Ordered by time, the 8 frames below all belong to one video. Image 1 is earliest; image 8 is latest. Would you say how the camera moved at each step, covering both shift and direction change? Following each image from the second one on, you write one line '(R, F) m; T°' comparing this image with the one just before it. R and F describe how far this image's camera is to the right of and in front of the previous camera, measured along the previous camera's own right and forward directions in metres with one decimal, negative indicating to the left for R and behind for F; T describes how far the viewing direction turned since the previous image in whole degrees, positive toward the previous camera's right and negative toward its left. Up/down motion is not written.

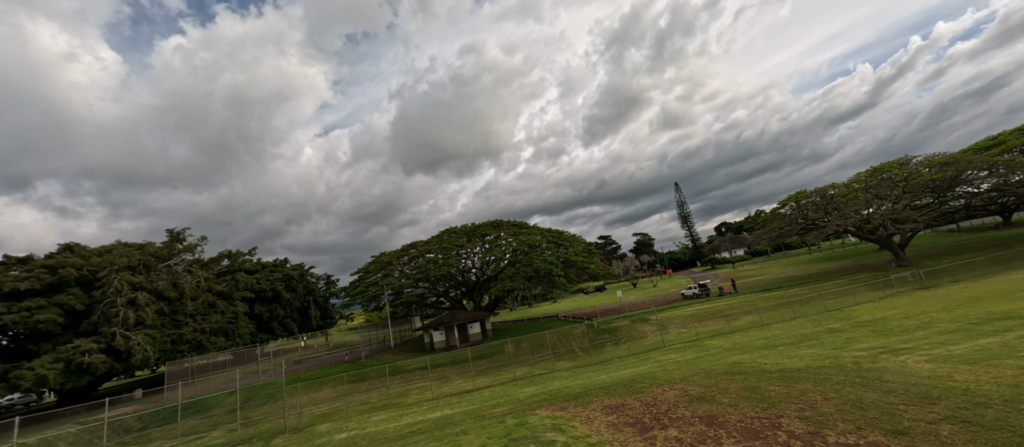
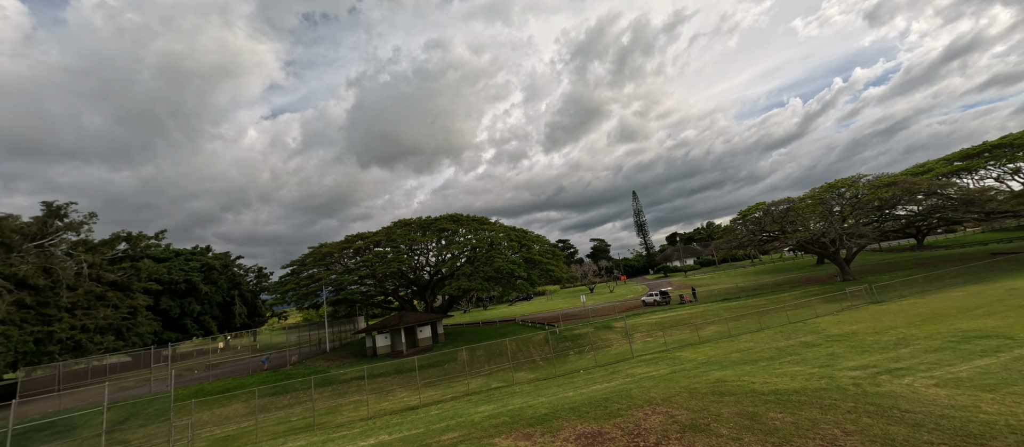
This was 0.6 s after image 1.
(-0.2, +2.7) m; +6°
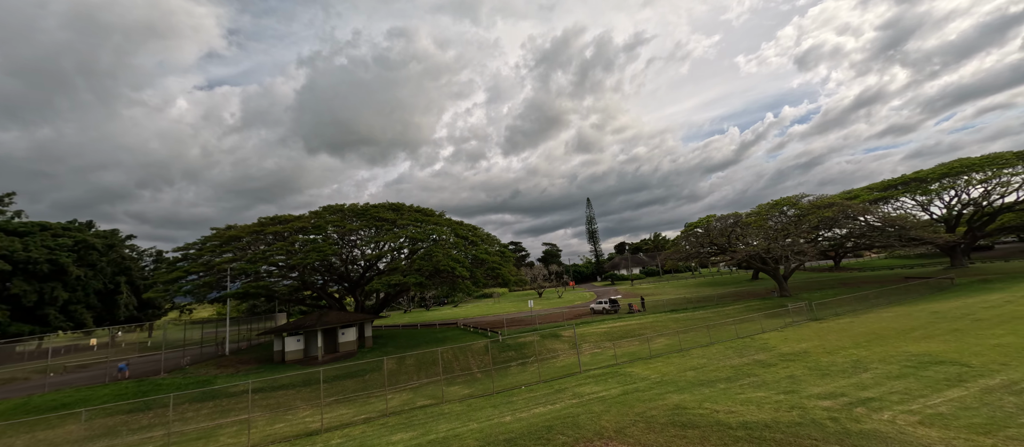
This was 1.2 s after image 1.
(+0.5, +2.6) m; +7°
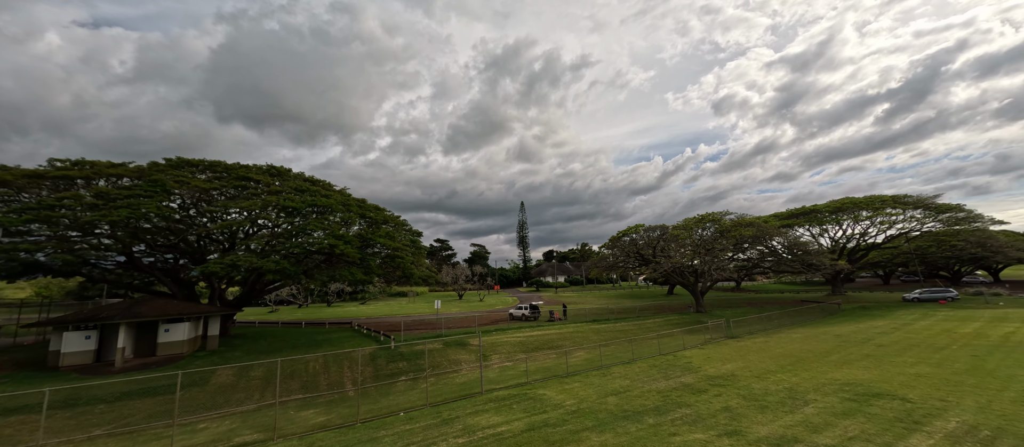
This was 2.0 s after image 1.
(+1.4, +3.9) m; +10°
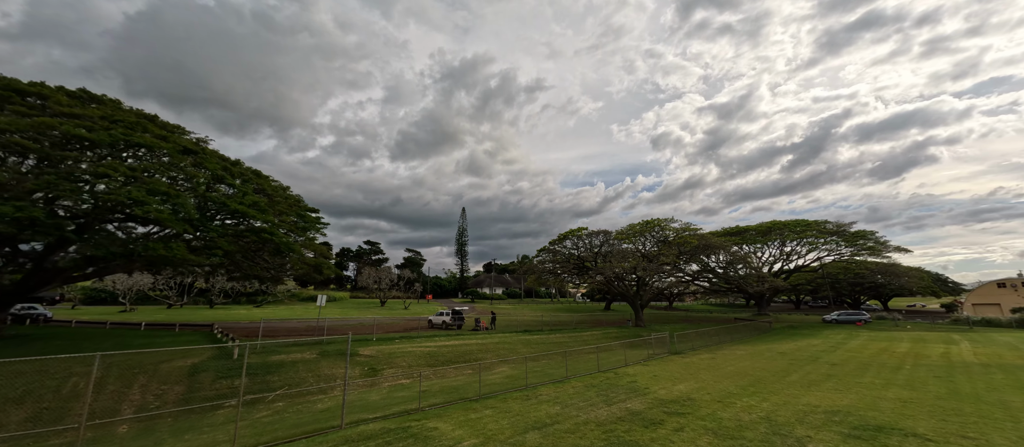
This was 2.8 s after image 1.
(+1.5, +4.7) m; +8°
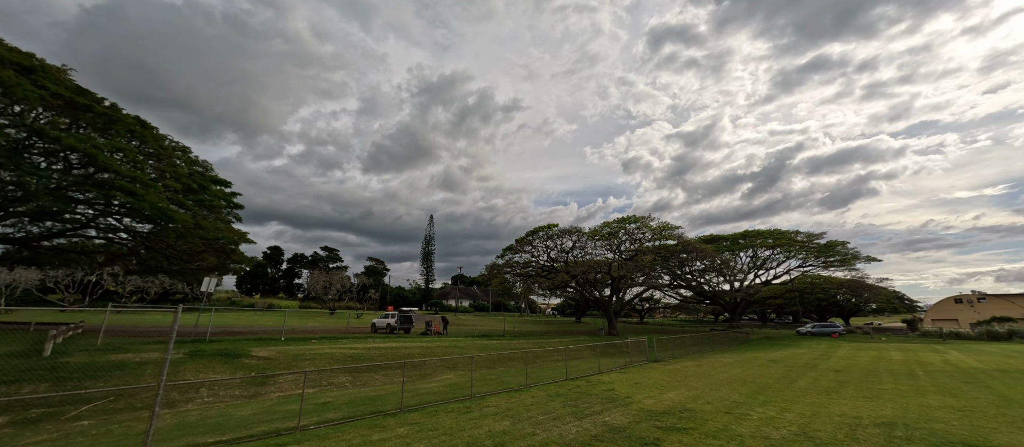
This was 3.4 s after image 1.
(+0.9, +3.7) m; +4°
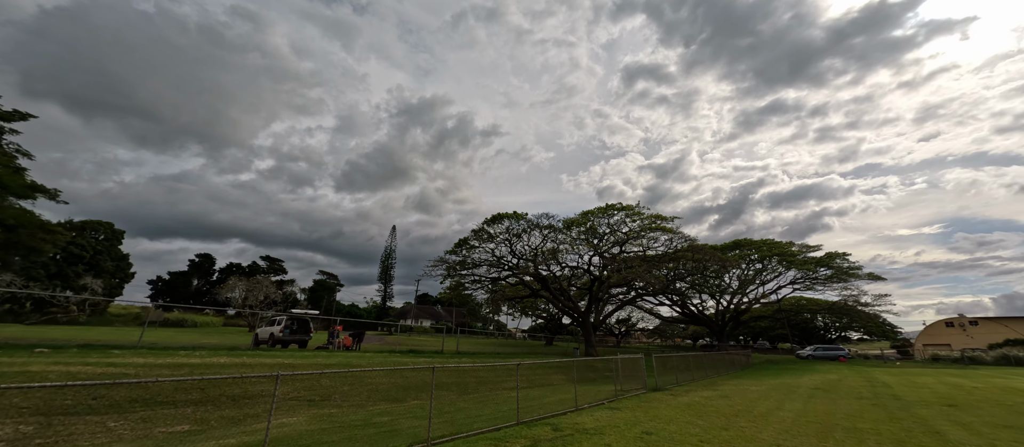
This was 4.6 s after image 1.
(+1.5, +7.1) m; +4°
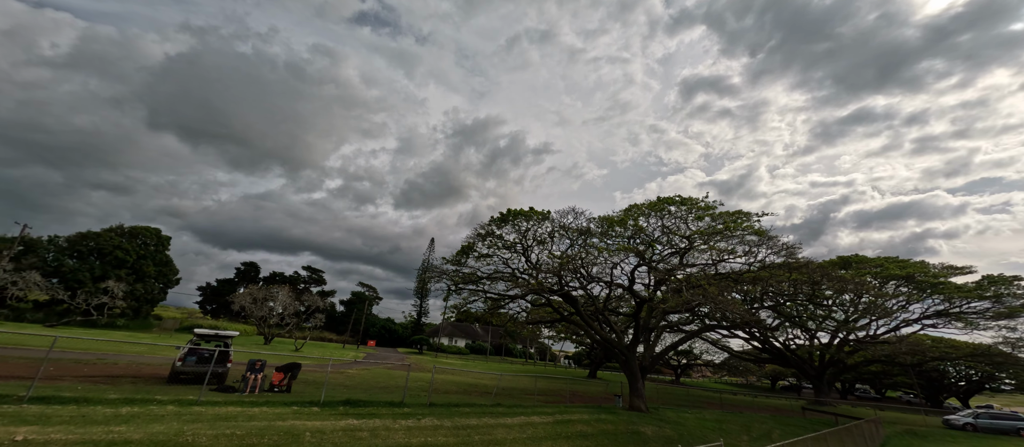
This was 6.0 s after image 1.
(+1.7, +6.5) m; -8°
